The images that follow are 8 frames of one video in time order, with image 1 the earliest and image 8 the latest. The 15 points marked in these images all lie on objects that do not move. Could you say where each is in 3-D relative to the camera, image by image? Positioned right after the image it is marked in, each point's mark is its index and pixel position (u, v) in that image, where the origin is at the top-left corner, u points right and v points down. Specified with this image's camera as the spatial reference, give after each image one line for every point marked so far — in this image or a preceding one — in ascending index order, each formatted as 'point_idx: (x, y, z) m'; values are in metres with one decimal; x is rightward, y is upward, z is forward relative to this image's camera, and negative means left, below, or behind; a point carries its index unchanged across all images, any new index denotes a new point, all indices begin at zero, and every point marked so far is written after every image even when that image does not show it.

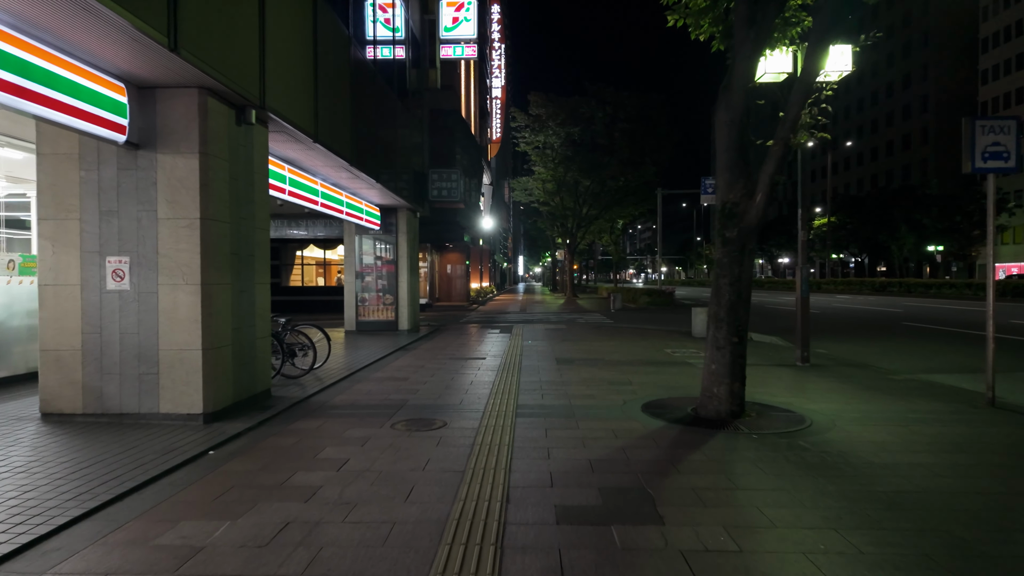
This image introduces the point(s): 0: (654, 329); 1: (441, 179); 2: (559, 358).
0: (+4.7, -1.3, +19.1) m
1: (-2.4, +3.6, +18.7) m
2: (+1.0, -1.5, +12.2) m
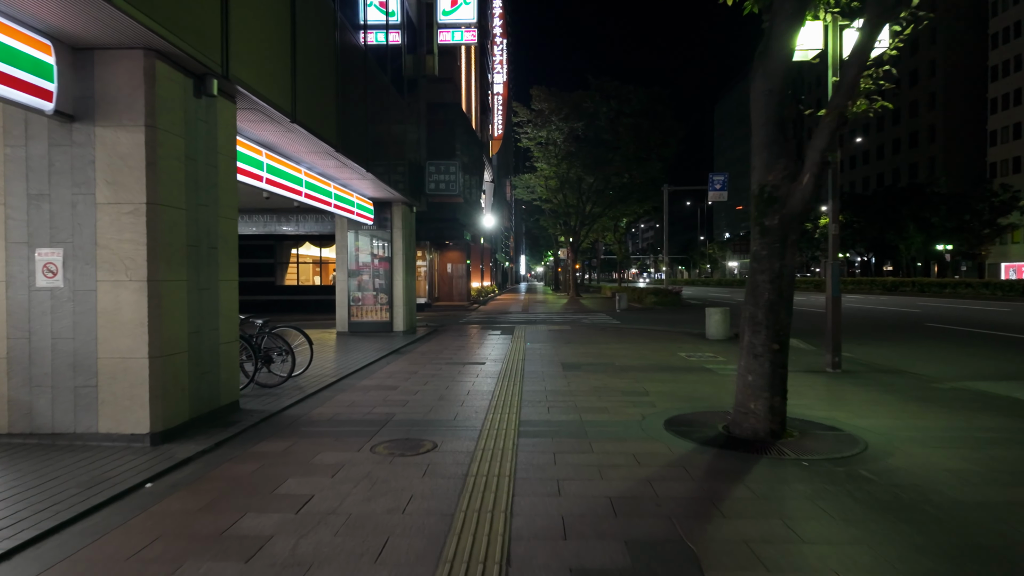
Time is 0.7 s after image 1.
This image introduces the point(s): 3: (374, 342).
0: (+4.7, -1.3, +18.1) m
1: (-2.4, +3.6, +17.7) m
2: (+1.0, -1.5, +11.2) m
3: (-3.8, -1.5, +15.9) m
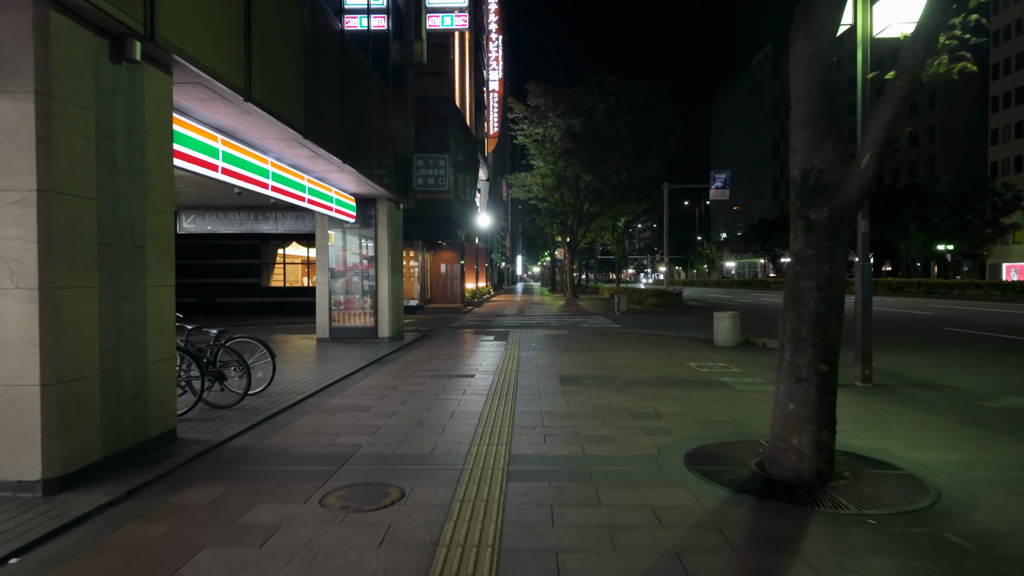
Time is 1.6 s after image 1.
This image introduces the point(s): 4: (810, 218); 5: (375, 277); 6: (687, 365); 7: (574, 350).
0: (+4.6, -1.4, +16.9) m
1: (-2.5, +3.5, +16.5) m
2: (+0.9, -1.5, +10.0) m
3: (-3.9, -1.5, +14.7) m
4: (+2.5, +0.6, +5.0) m
5: (-3.7, +0.3, +15.7) m
6: (+3.5, -1.5, +11.4) m
7: (+1.5, -1.5, +14.0) m
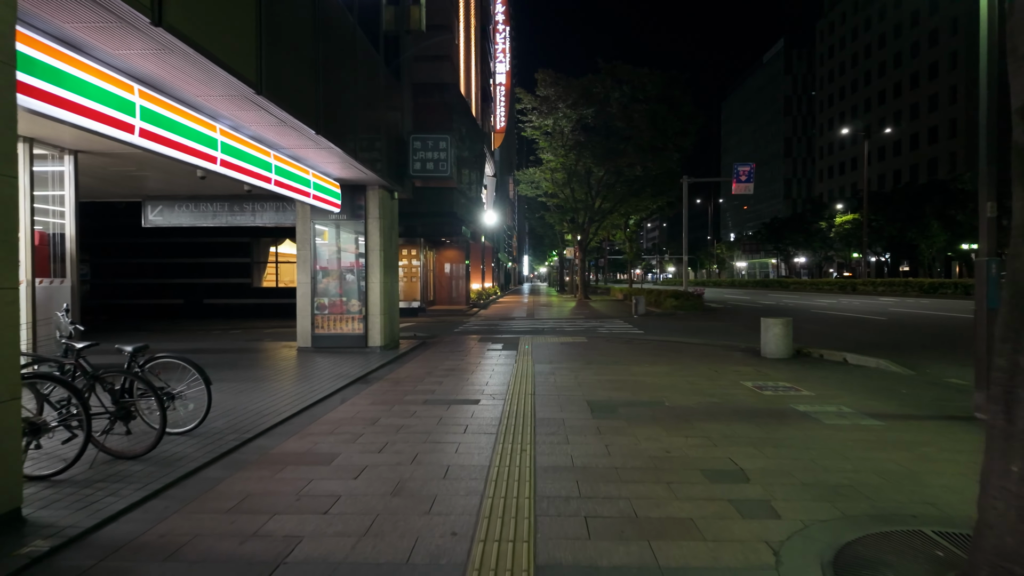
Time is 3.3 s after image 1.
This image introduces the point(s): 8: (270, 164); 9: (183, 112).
0: (+4.8, -1.4, +14.7) m
1: (-2.3, +3.5, +14.4) m
2: (+1.1, -1.6, +7.9) m
3: (-3.7, -1.6, +12.6) m
4: (+2.7, +0.6, +2.8) m
5: (-3.5, +0.3, +13.5) m
6: (+3.7, -1.6, +9.2) m
7: (+1.7, -1.5, +11.8) m
8: (-4.0, +2.0, +9.7) m
9: (-4.0, +2.1, +7.2) m
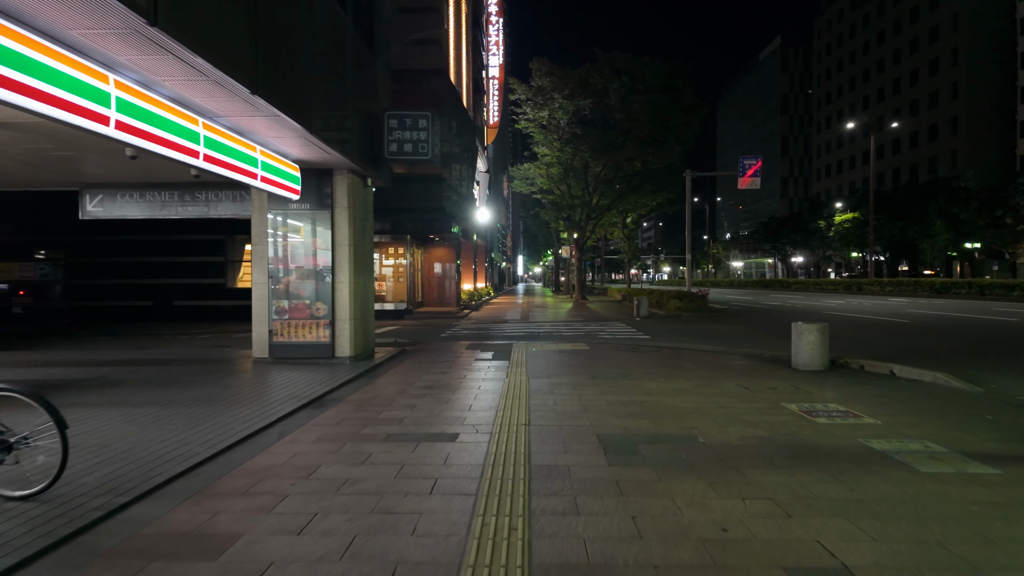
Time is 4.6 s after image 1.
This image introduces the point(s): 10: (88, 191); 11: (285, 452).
0: (+4.7, -1.4, +12.9) m
1: (-2.4, +3.5, +12.6) m
2: (+1.0, -1.6, +6.0) m
3: (-3.8, -1.6, +10.8) m
4: (+2.6, +0.6, +1.0) m
5: (-3.6, +0.3, +11.7) m
6: (+3.5, -1.6, +7.4) m
7: (+1.6, -1.5, +10.0) m
8: (-4.2, +2.0, +7.8) m
9: (-4.2, +2.1, +5.3) m
10: (-9.5, +2.2, +13.1) m
11: (-2.2, -1.6, +5.7) m
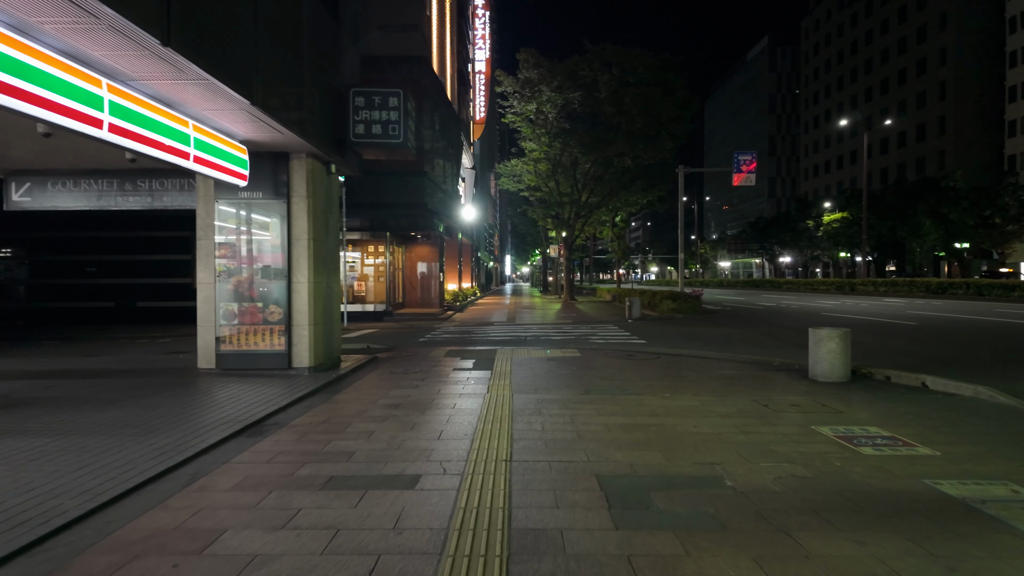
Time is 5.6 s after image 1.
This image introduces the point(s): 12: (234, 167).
0: (+4.3, -1.4, +11.7) m
1: (-2.8, +3.5, +11.2) m
2: (+0.8, -1.6, +4.7) m
3: (-4.1, -1.6, +9.3) m
4: (+2.5, +0.5, -0.3) m
5: (-3.9, +0.3, +10.3) m
6: (+3.3, -1.6, +6.1) m
7: (+1.3, -1.5, +8.7) m
8: (-4.4, +2.0, +6.4) m
9: (-4.3, +2.1, +3.9) m
10: (-9.8, +2.2, +11.5) m
11: (-2.4, -1.6, +4.4) m
12: (-4.4, +1.9, +9.3) m
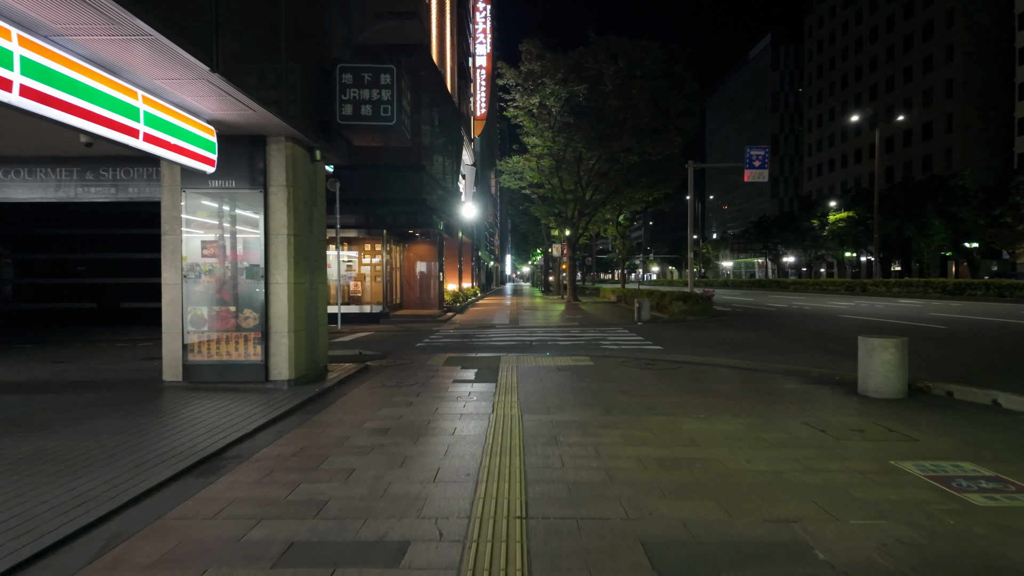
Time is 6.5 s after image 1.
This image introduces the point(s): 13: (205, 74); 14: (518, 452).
0: (+4.4, -1.5, +10.5) m
1: (-2.6, +3.4, +9.9) m
2: (+0.9, -1.6, +3.5) m
3: (-4.0, -1.6, +8.1) m
4: (+2.7, +0.5, -1.5) m
5: (-3.8, +0.2, +9.1) m
6: (+3.4, -1.6, +4.9) m
7: (+1.4, -1.6, +7.5) m
8: (-4.3, +2.0, +5.2) m
9: (-4.2, +2.1, +2.7) m
10: (-9.7, +2.1, +10.3) m
11: (-2.3, -1.6, +3.1) m
12: (-4.2, +1.9, +8.1) m
13: (-3.5, +2.4, +6.8) m
14: (+0.1, -1.6, +5.7) m
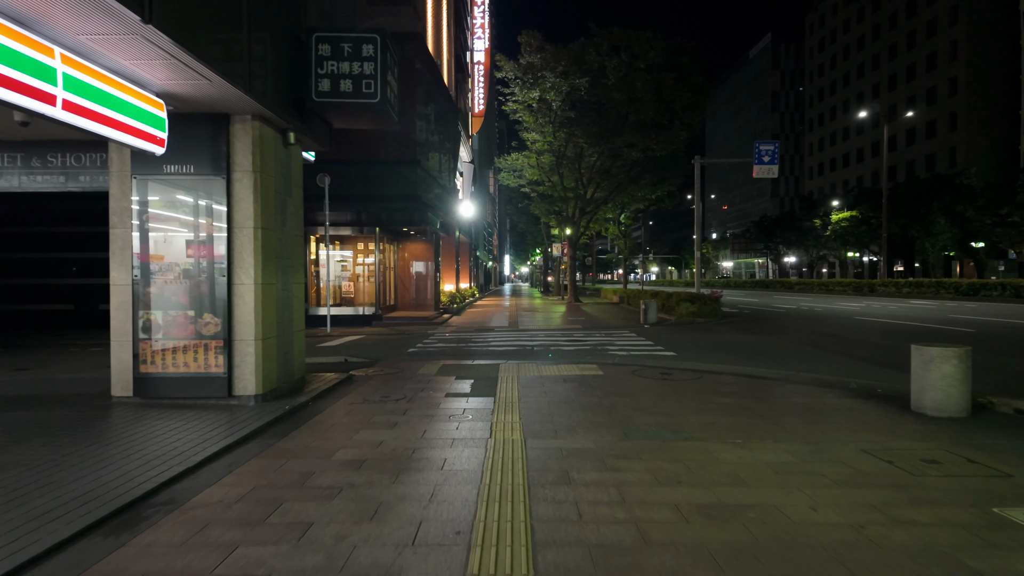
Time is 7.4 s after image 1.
0: (+4.4, -1.5, +9.3) m
1: (-2.6, +3.4, +8.8) m
2: (+0.9, -1.6, +2.4) m
3: (-4.0, -1.7, +7.0) m
4: (+2.7, +0.5, -2.7) m
5: (-3.8, +0.2, +7.9) m
6: (+3.5, -1.6, +3.7) m
7: (+1.4, -1.6, +6.4) m
8: (-4.2, +2.0, +4.0) m
9: (-4.2, +2.1, +1.5) m
10: (-9.7, +2.1, +9.1) m
11: (-2.3, -1.7, +2.0) m
12: (-4.2, +1.8, +6.9) m
13: (-3.5, +2.4, +5.7) m
14: (+0.1, -1.6, +4.5) m
